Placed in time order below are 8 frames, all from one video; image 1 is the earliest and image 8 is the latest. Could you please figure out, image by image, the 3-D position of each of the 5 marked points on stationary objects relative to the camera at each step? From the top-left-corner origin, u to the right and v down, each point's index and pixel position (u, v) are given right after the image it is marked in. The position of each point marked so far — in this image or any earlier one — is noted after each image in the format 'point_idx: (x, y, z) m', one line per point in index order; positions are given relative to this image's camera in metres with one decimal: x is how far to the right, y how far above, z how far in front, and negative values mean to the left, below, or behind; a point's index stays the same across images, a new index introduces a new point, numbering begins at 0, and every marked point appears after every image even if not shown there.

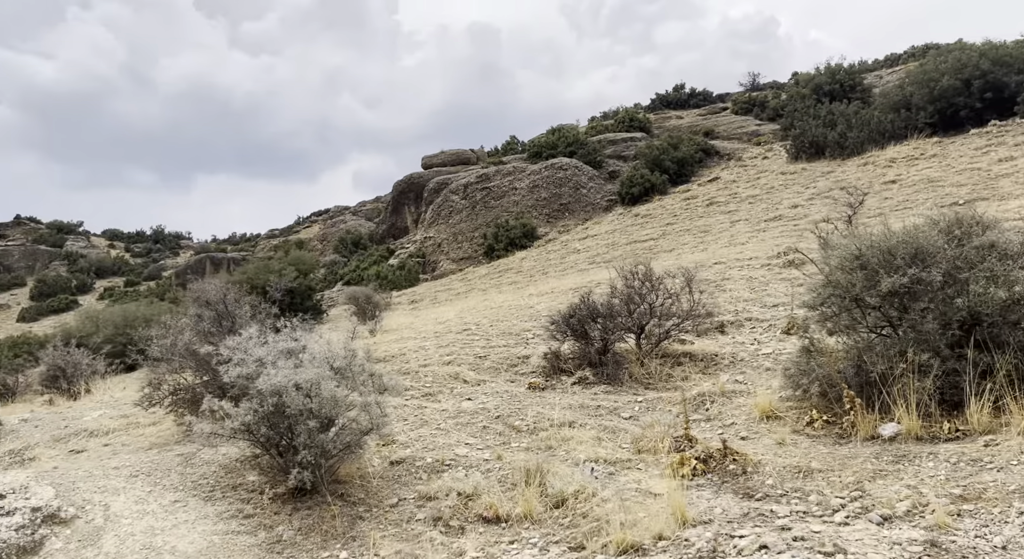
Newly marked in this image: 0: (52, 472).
0: (-3.4, -1.4, +5.2) m
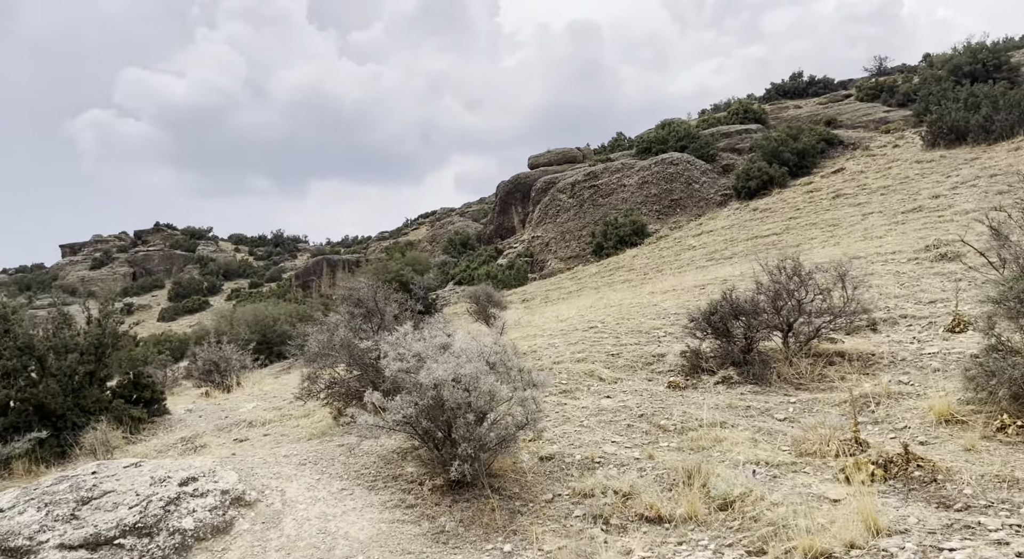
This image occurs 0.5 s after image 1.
0: (-2.3, -1.4, +5.7) m
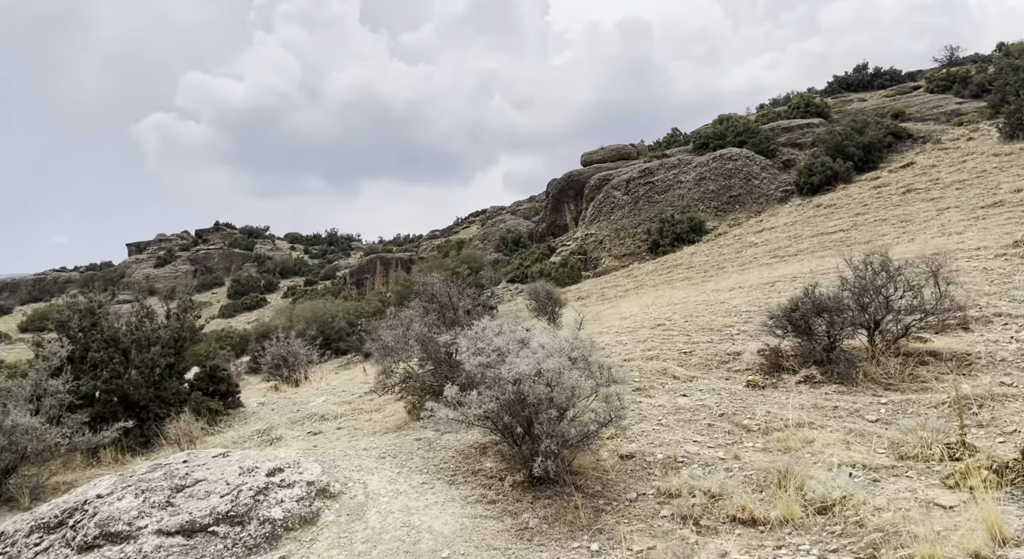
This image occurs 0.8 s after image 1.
0: (-1.6, -1.4, +5.8) m
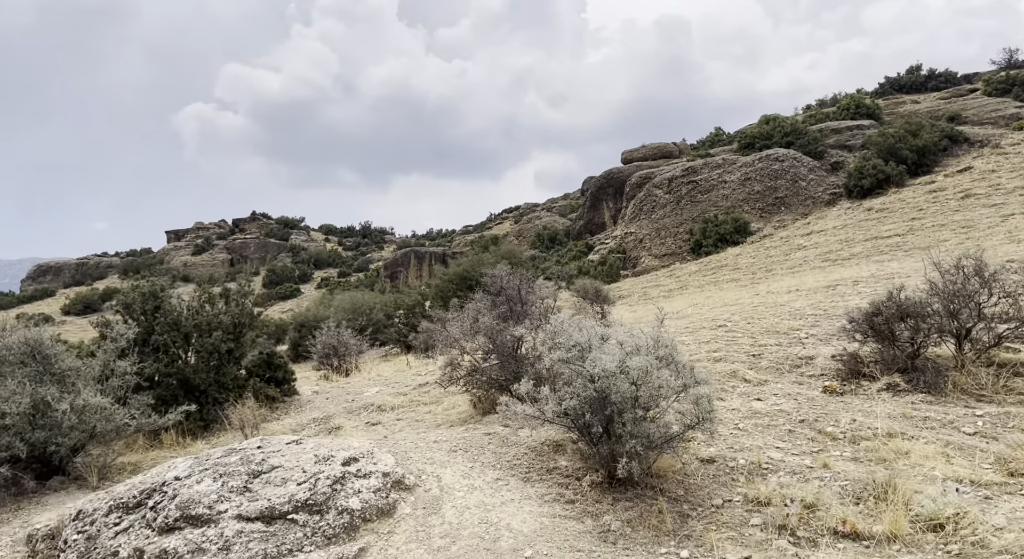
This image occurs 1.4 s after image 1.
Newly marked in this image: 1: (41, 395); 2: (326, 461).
0: (-1.1, -1.3, +5.7) m
1: (-4.8, -1.2, +7.1) m
2: (-1.2, -1.2, +4.7) m
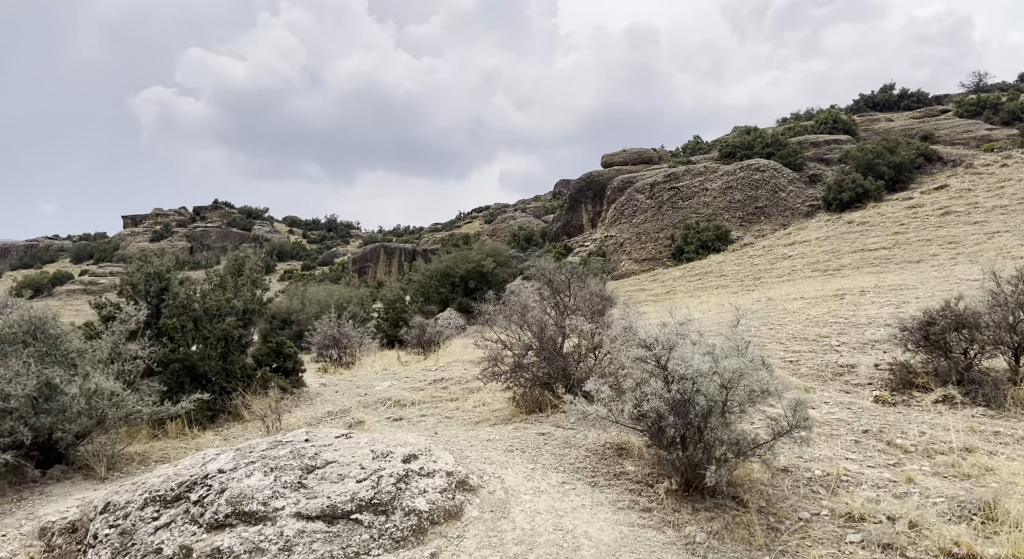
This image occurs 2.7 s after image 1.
0: (-0.7, -1.2, +5.4) m
1: (-4.4, -0.9, +6.7) m
2: (-0.8, -1.1, +4.4) m
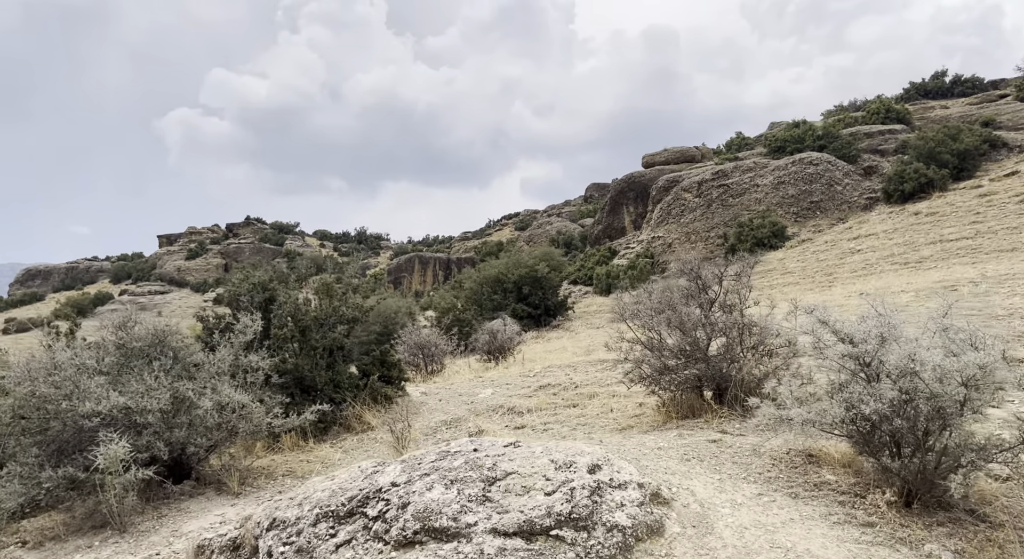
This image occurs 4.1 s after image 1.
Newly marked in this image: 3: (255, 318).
0: (+0.5, -1.2, +5.1) m
1: (-3.1, -1.0, +6.6) m
2: (+0.3, -1.1, +4.0) m
3: (-3.0, -0.5, +8.3) m
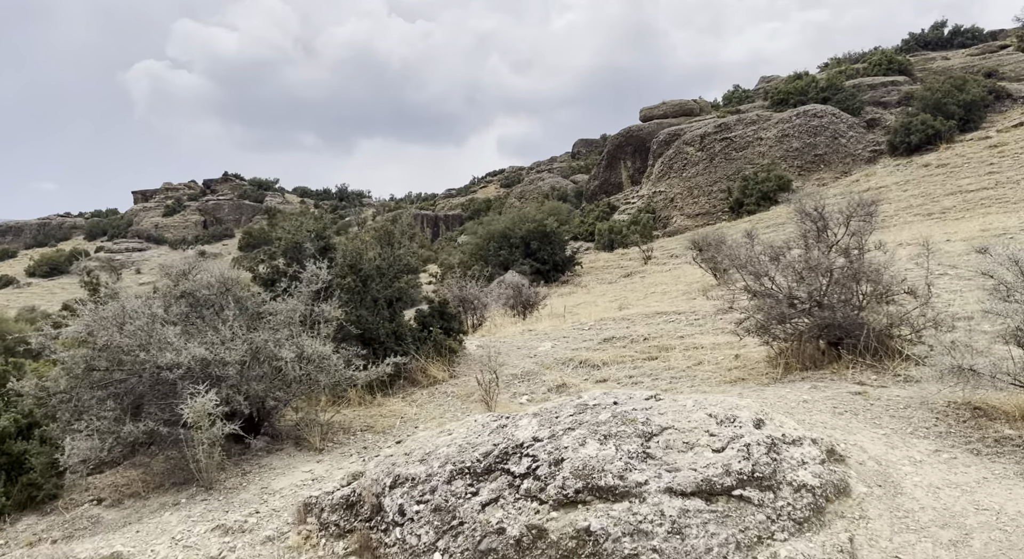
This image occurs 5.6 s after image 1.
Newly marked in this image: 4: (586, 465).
0: (+1.4, -0.8, +4.7) m
1: (-2.3, -0.5, +6.3) m
2: (+1.2, -0.8, +3.7) m
3: (-2.2, +0.1, +7.9) m
4: (+0.4, -0.9, +3.4) m
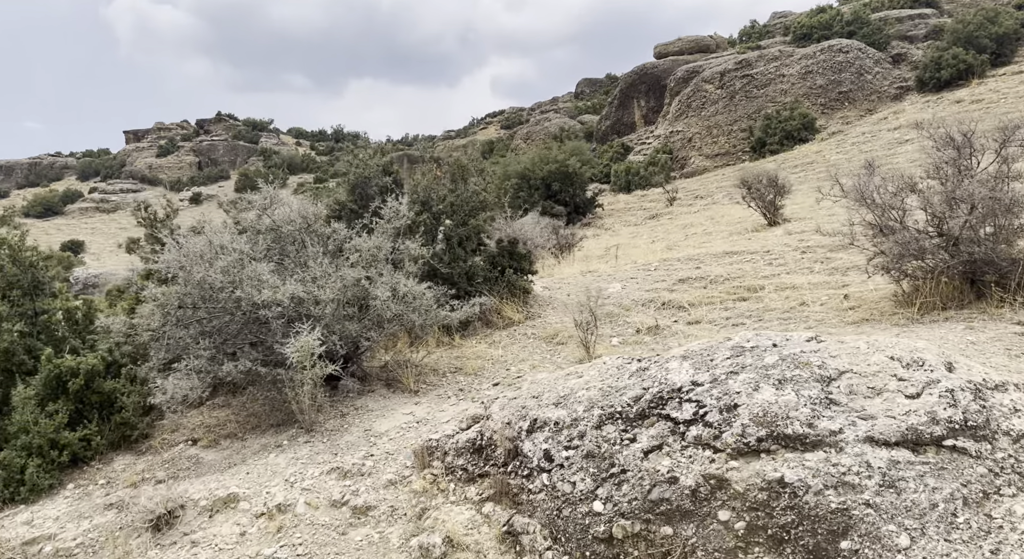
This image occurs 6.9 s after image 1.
0: (+2.2, -0.4, +4.4) m
1: (-1.4, 0.0, +6.0) m
2: (+2.0, -0.4, +3.3) m
3: (-1.3, +0.8, +7.6) m
4: (+1.2, -0.6, +3.1) m
